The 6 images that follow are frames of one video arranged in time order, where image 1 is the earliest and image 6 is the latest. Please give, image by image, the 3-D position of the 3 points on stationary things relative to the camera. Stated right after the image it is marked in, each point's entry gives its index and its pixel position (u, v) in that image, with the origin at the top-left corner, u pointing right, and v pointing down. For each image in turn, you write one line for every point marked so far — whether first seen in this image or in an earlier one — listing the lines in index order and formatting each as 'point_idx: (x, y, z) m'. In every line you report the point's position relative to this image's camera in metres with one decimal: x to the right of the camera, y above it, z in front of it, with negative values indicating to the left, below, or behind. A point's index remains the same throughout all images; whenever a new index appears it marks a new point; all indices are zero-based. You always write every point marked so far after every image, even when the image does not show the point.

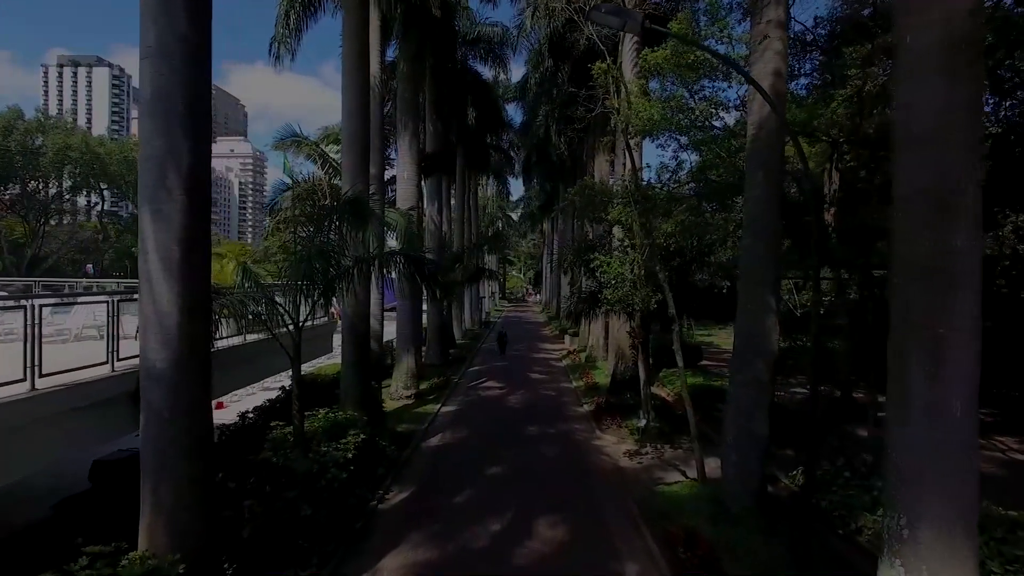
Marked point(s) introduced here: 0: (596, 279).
0: (+1.7, +0.2, +12.5) m
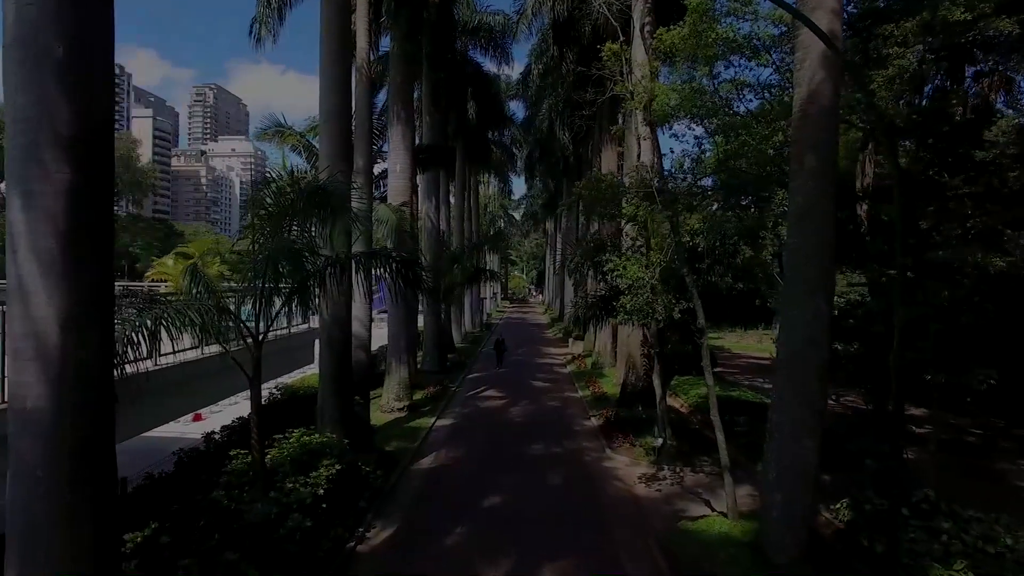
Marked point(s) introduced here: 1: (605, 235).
0: (+1.7, +0.1, +11.2) m
1: (+1.6, +0.9, +11.1) m
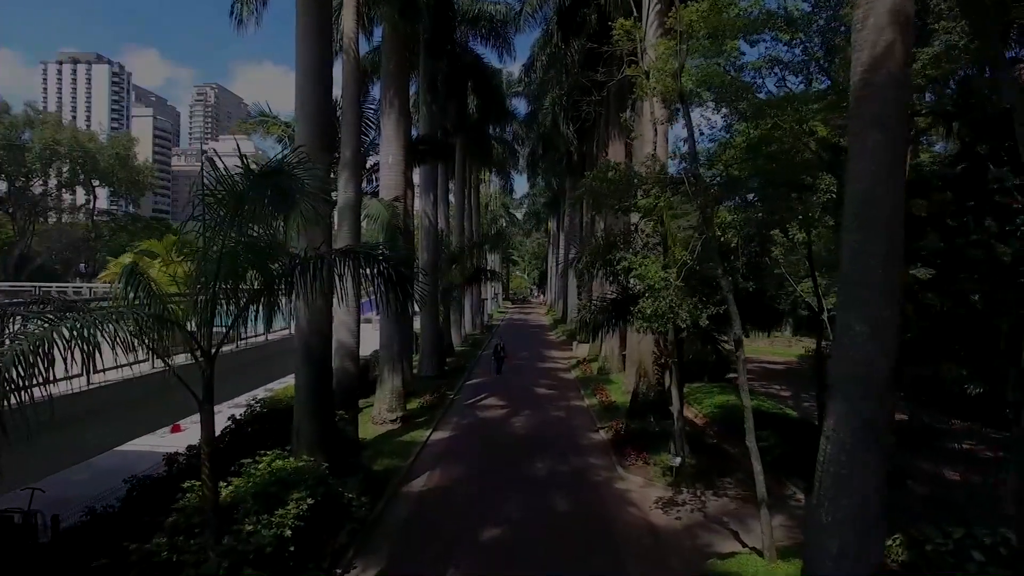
0: (+1.8, +0.1, +10.2) m
1: (+1.6, +0.9, +10.0) m
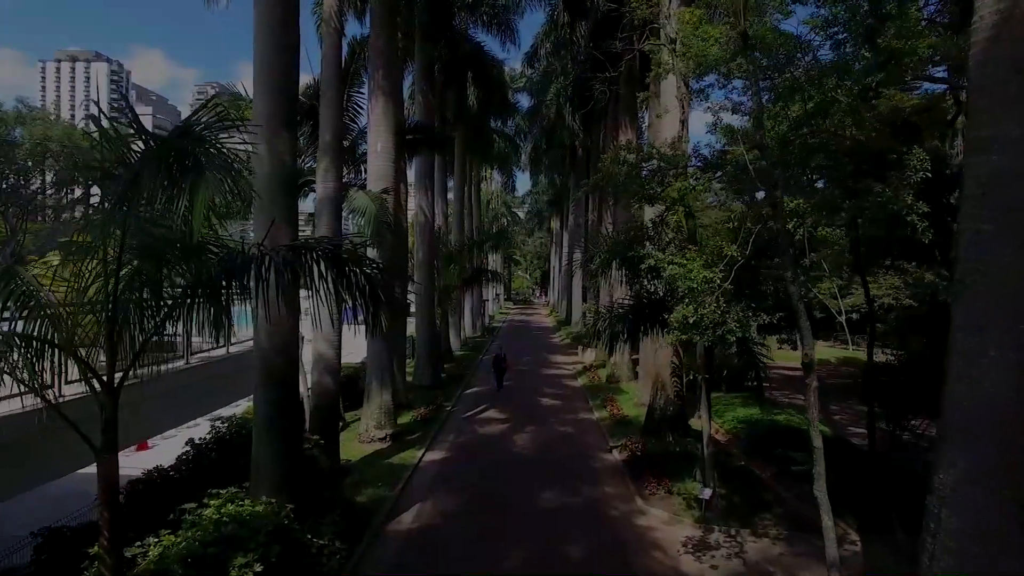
0: (+1.8, 0.0, +8.8) m
1: (+1.7, +0.8, +8.6) m
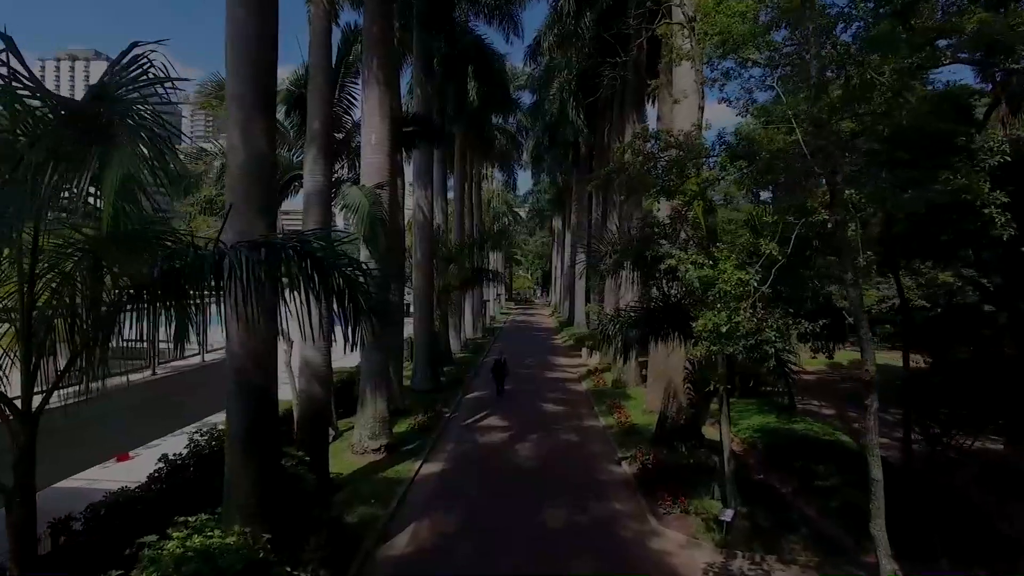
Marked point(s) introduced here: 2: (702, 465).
0: (+1.8, 0.0, +8.1) m
1: (+1.7, +0.8, +7.9) m
2: (+2.9, -2.7, +10.0) m
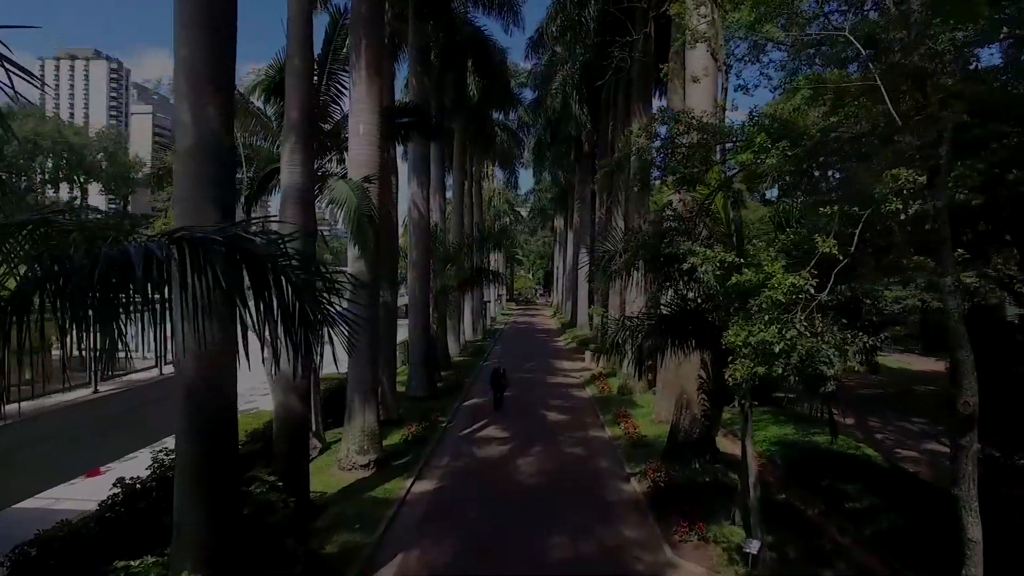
0: (+1.8, 0.0, +7.3) m
1: (+1.7, +0.8, +7.1) m
2: (+2.9, -2.8, +9.1) m
